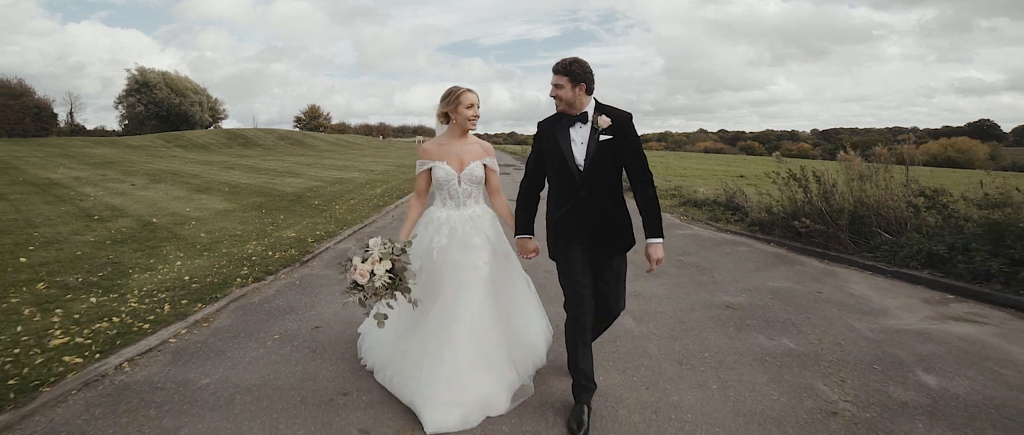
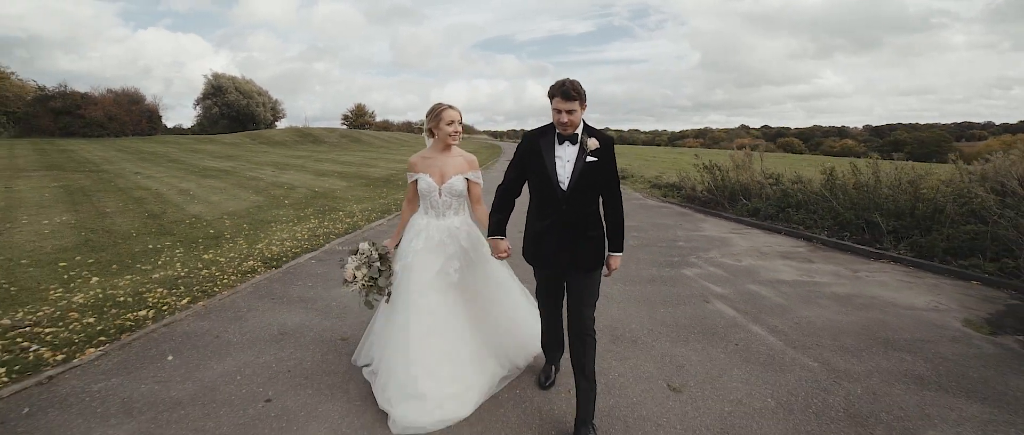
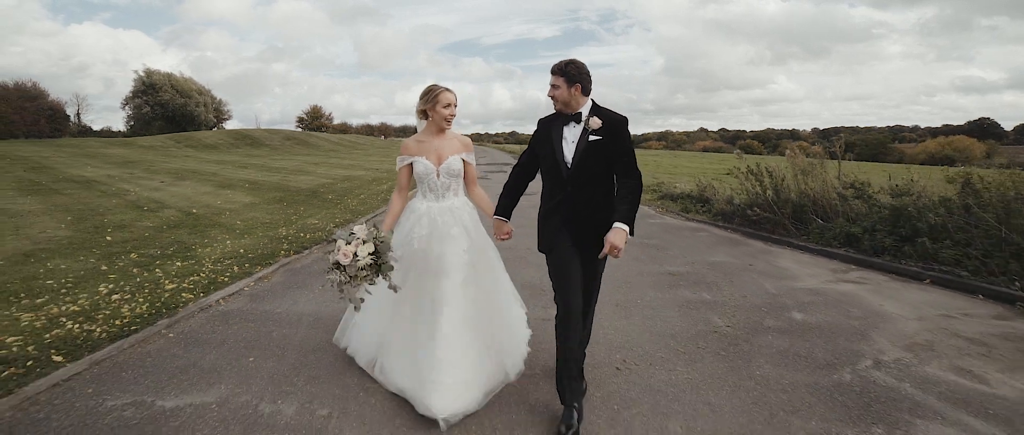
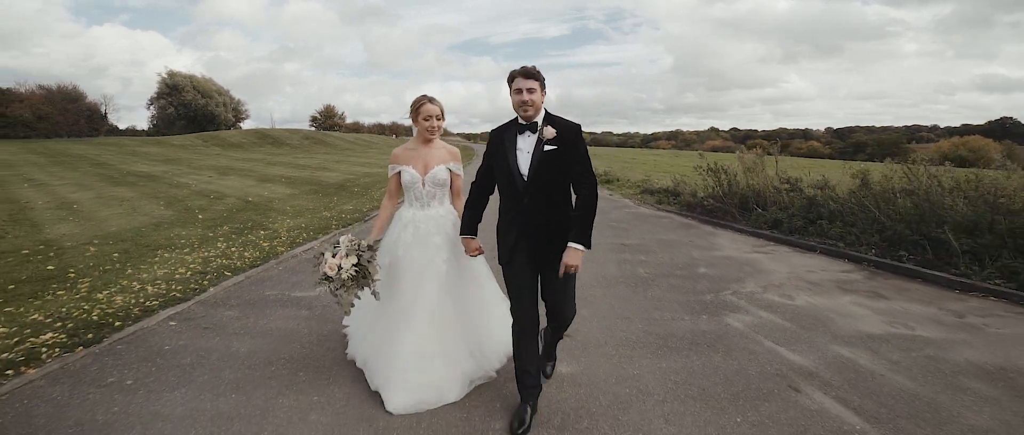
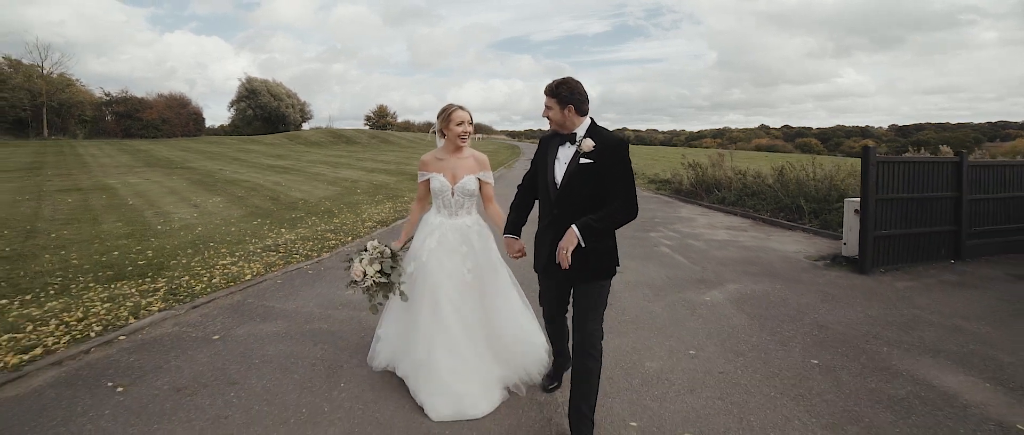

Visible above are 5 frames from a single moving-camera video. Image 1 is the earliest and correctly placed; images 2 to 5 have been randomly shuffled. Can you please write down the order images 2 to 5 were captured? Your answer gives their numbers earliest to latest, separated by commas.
3, 4, 2, 5
